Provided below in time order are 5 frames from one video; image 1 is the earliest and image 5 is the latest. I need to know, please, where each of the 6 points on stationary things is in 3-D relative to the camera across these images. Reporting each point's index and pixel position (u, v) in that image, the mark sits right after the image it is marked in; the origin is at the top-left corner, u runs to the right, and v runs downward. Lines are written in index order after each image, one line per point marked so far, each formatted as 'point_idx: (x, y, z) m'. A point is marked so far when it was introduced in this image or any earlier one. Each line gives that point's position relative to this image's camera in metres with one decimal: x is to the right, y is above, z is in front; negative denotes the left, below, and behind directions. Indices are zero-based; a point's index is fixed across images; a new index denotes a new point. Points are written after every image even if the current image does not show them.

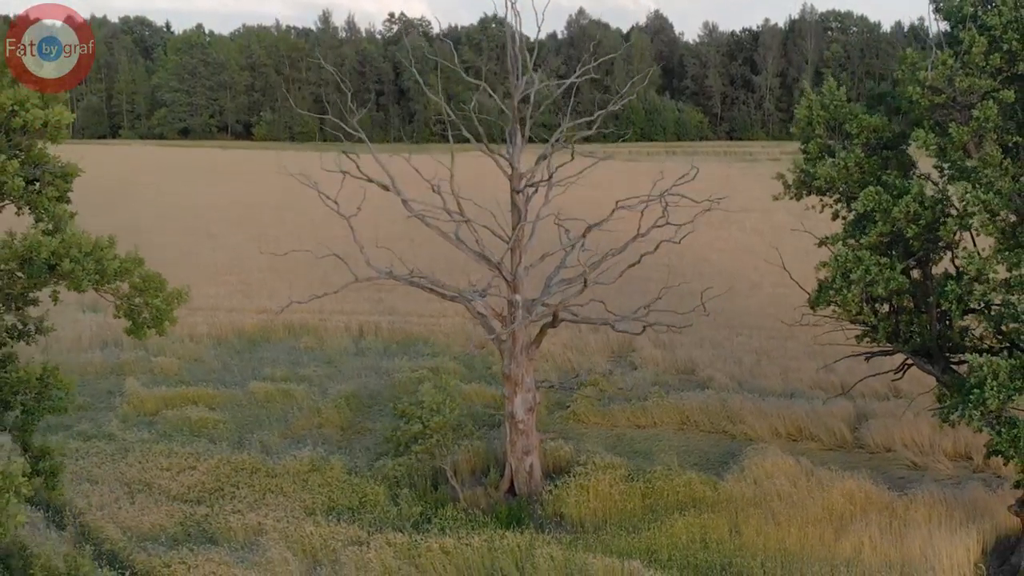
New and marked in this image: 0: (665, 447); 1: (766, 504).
0: (+1.8, -2.0, +9.8) m
1: (+2.3, -2.1, +7.6) m
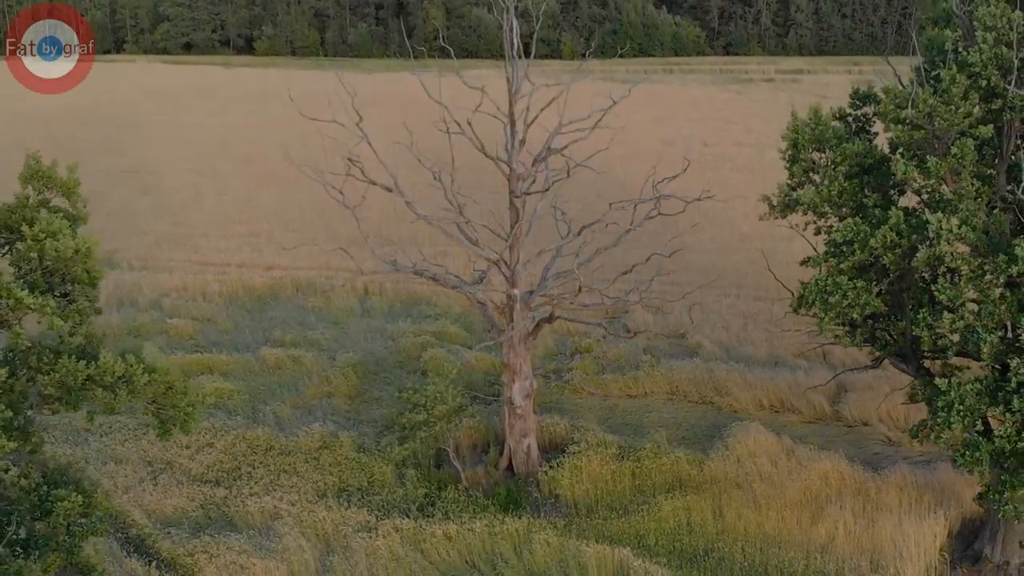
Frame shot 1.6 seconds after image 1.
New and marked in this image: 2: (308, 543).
0: (+1.8, -1.7, +10.1) m
1: (+2.3, -2.0, +7.9) m
2: (-2.4, -3.0, +9.7) m
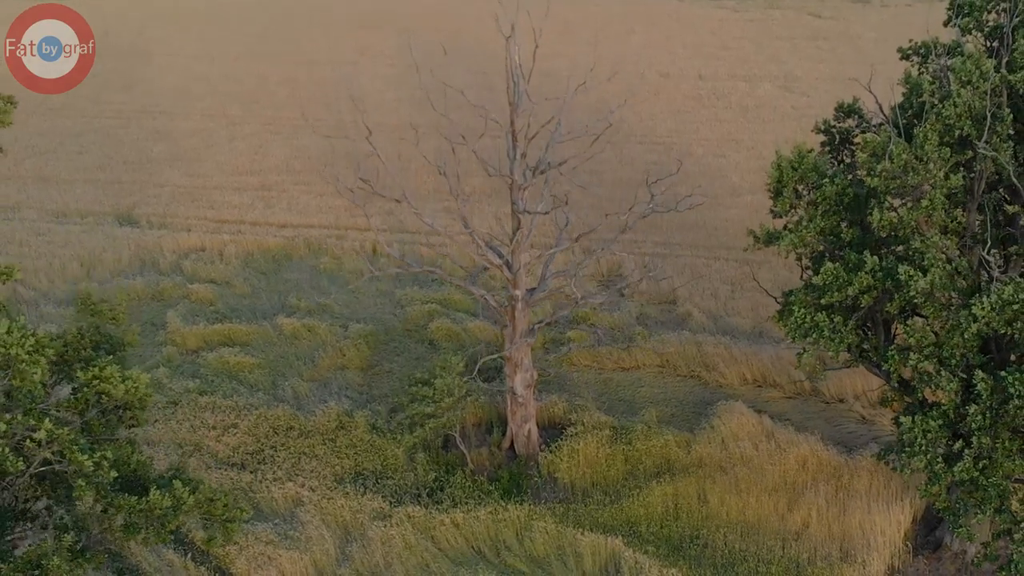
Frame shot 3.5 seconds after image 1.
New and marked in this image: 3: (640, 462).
0: (+1.7, -1.4, +10.5) m
1: (+2.2, -1.9, +8.3) m
2: (-2.3, -3.1, +10.3) m
3: (+1.5, -2.0, +9.1) m
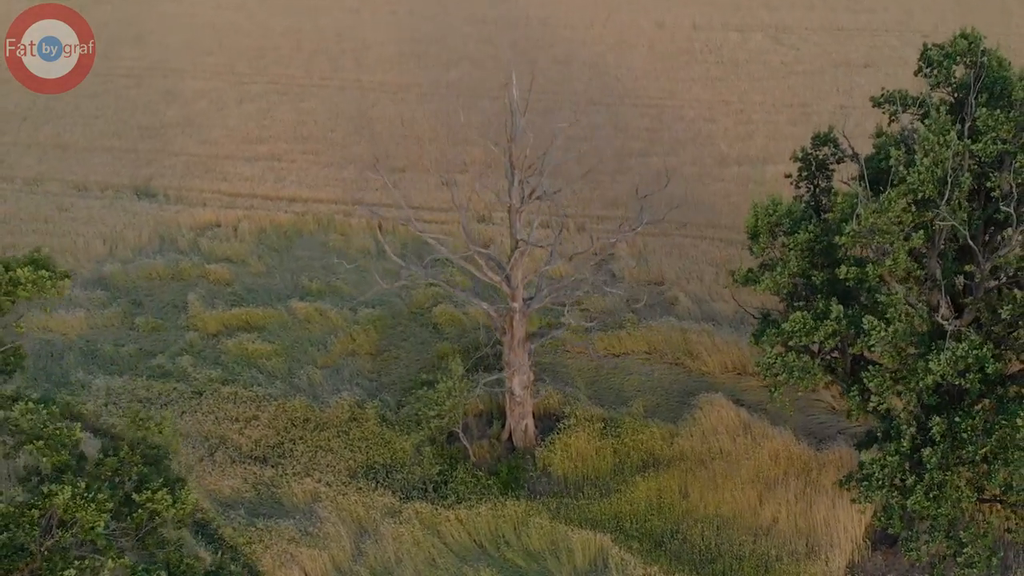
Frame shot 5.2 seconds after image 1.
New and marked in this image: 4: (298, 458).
0: (+1.7, -1.3, +10.9) m
1: (+2.1, -1.9, +8.8) m
2: (-2.3, -3.3, +11.0) m
3: (+1.4, -2.0, +9.6) m
4: (-3.4, -2.7, +12.5) m
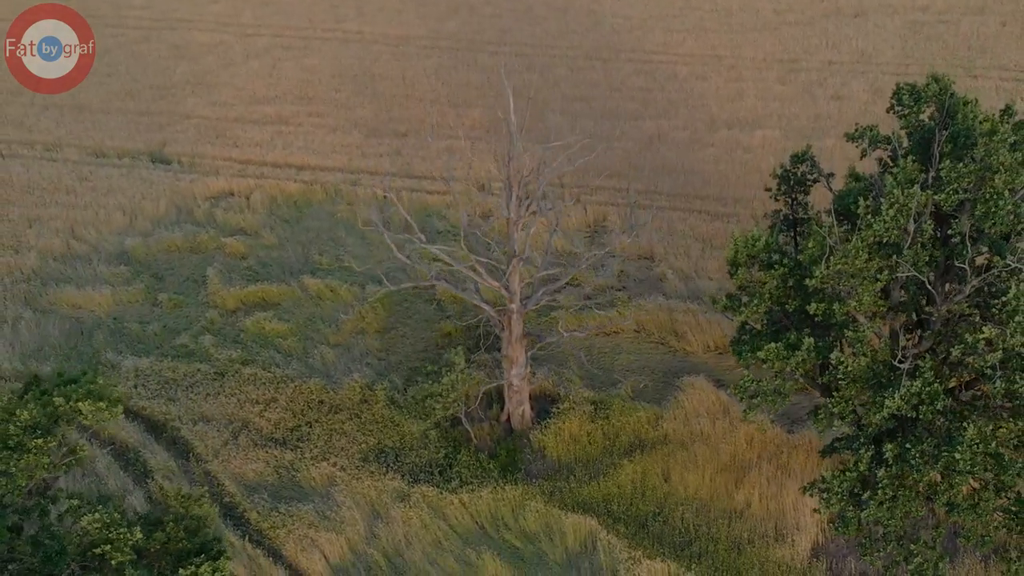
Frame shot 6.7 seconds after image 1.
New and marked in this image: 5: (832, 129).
0: (+1.6, -1.0, +11.3) m
1: (+2.0, -1.8, +9.2) m
2: (-2.2, -3.3, +11.6) m
3: (+1.3, -1.9, +10.0) m
4: (-3.3, -2.6, +13.2) m
5: (+6.7, +3.3, +17.0) m
